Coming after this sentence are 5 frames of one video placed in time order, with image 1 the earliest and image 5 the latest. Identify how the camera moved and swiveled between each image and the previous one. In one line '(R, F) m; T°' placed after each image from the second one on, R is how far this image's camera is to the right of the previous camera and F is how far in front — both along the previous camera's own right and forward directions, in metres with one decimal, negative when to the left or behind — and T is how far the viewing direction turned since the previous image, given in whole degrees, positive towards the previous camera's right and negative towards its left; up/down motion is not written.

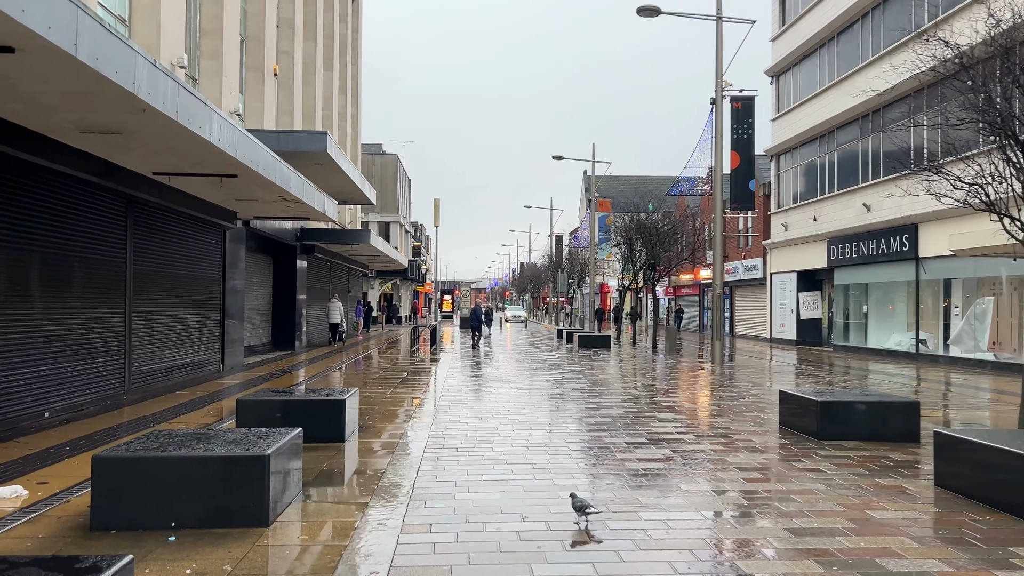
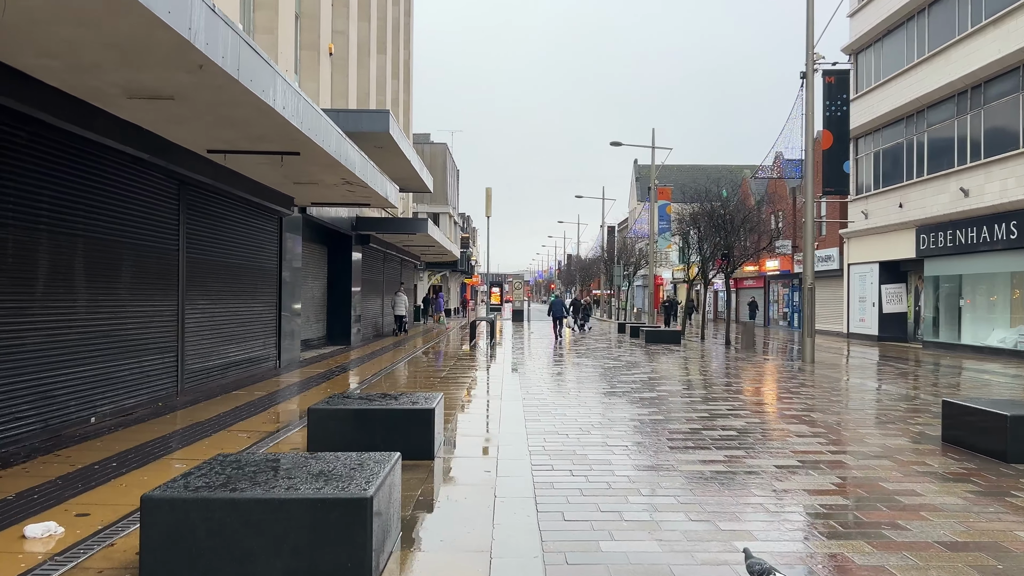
(-0.6, +1.1) m; -3°
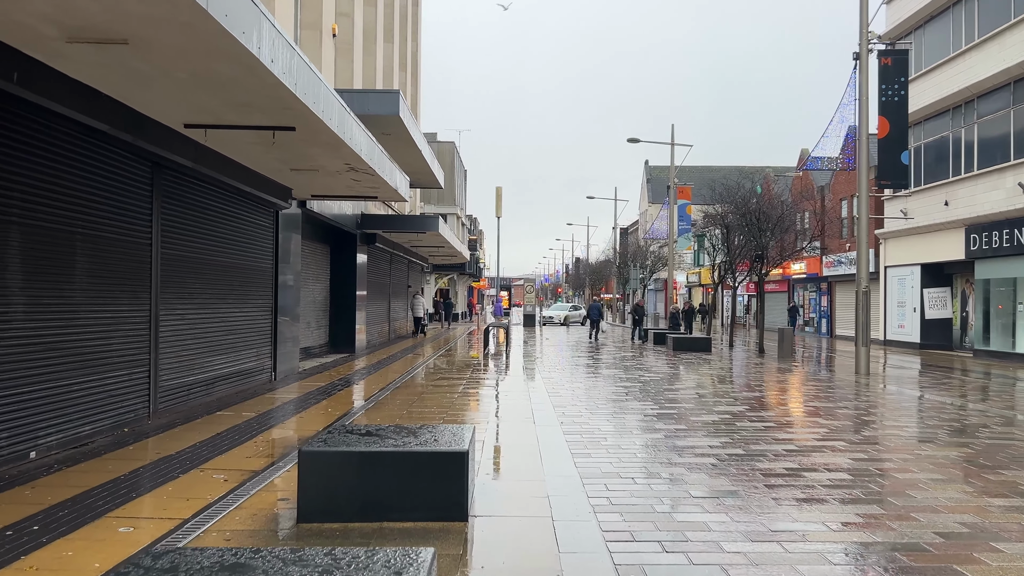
(-0.3, +1.5) m; 0°
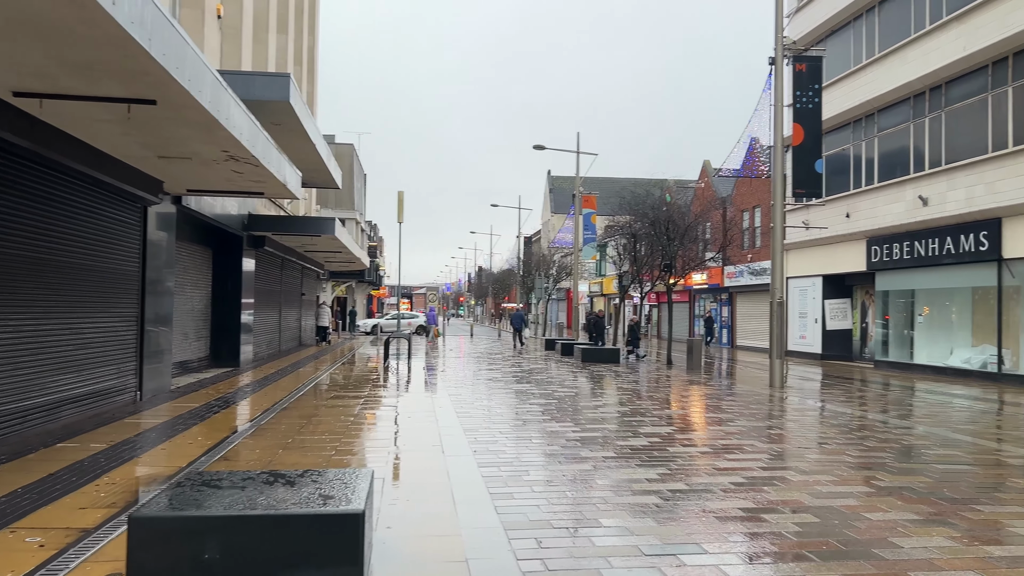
(-0.1, +1.0) m; +7°
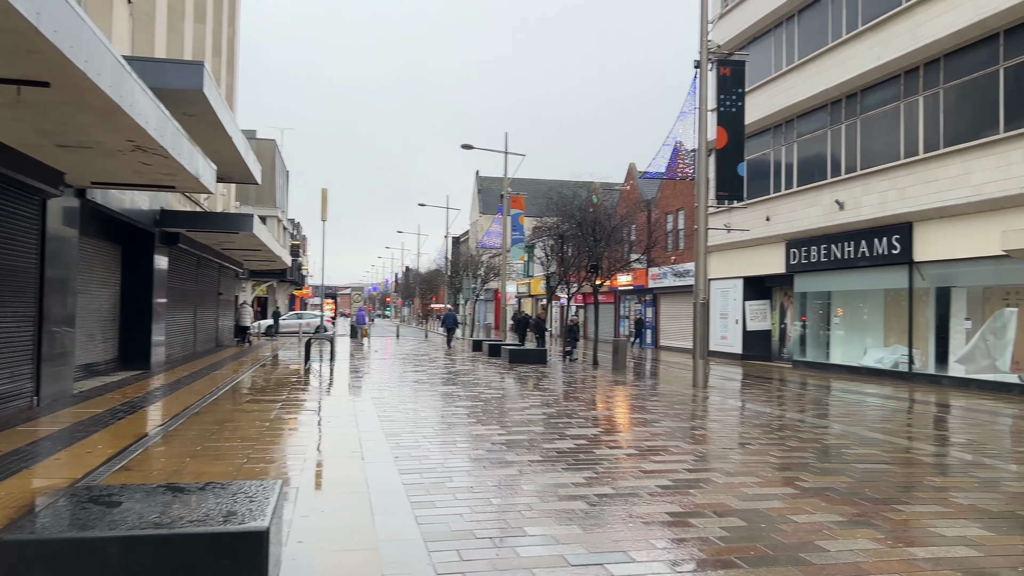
(0.0, +0.2) m; +5°
